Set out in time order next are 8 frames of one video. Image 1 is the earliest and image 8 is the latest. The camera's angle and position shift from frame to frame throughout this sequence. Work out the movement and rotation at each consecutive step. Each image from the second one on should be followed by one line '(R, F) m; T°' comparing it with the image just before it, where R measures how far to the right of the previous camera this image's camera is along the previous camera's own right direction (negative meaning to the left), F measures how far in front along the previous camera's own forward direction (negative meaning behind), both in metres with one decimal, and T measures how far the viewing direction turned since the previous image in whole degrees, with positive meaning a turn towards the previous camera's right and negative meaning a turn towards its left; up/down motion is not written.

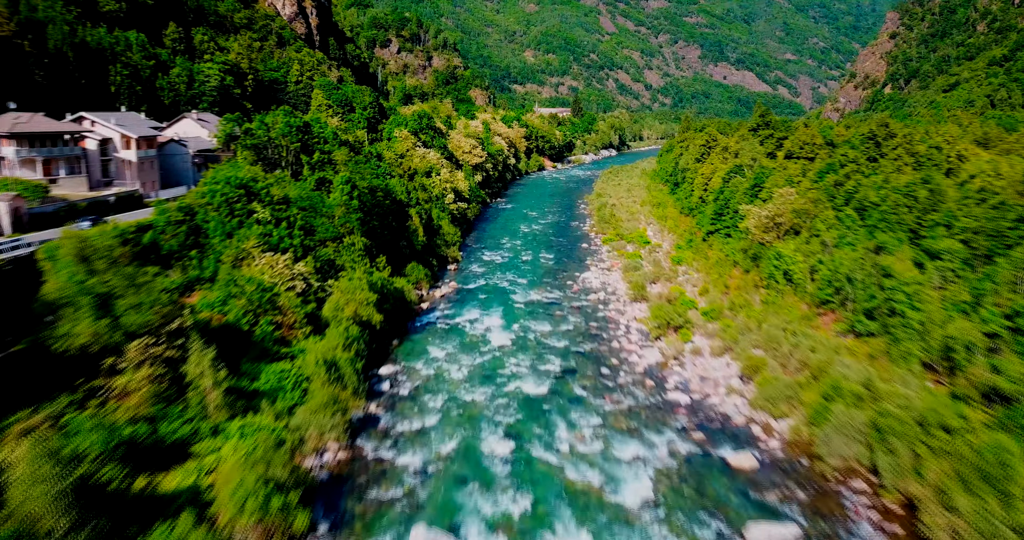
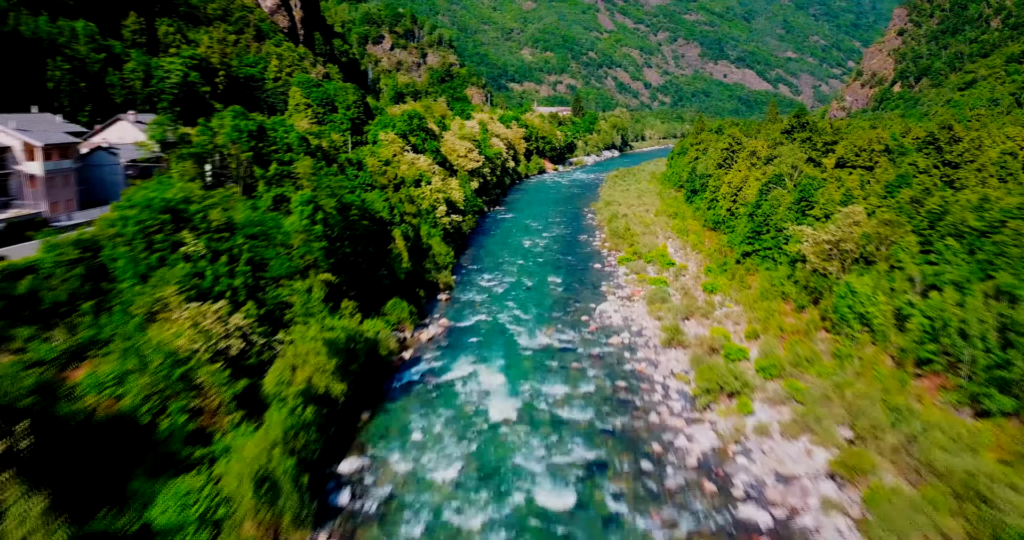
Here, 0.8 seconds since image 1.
(-0.2, +4.9) m; 0°
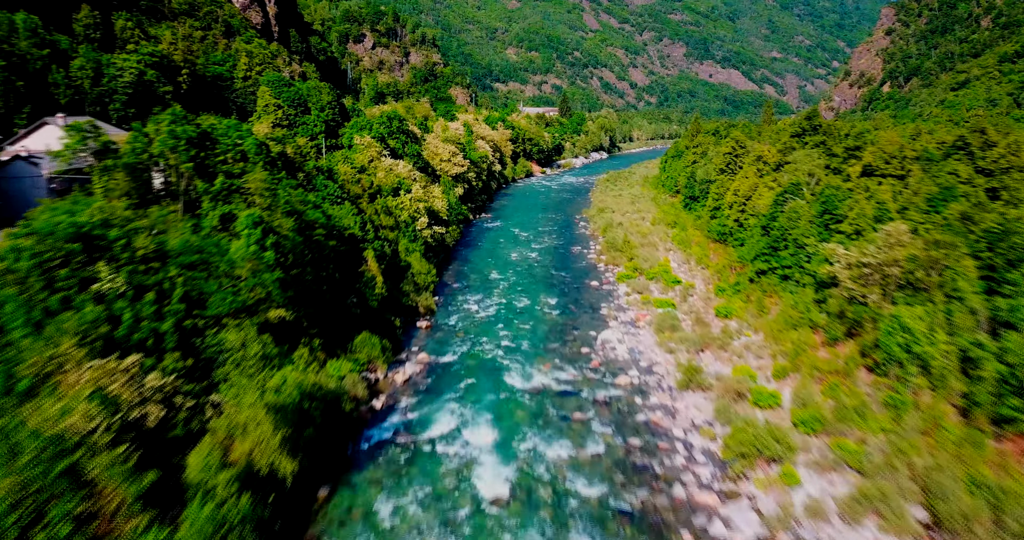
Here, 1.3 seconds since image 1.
(-0.1, +3.1) m; +1°
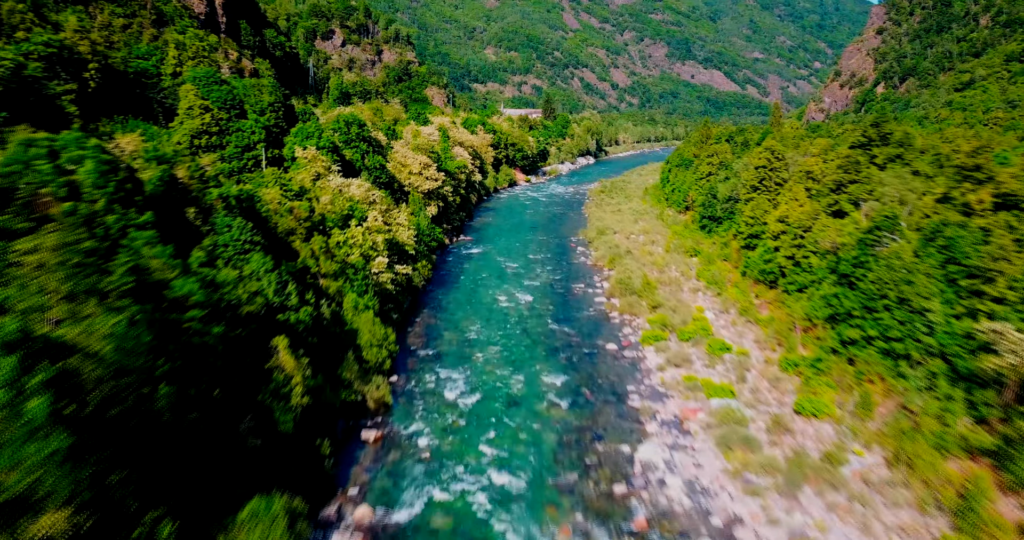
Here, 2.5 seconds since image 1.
(-0.2, +7.5) m; +2°
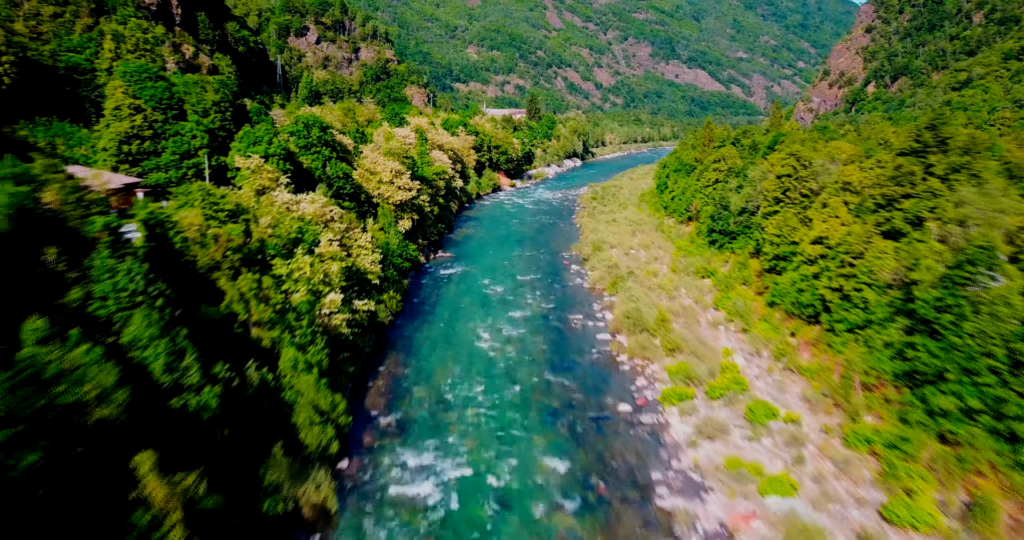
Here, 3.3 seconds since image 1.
(-0.1, +4.5) m; +1°
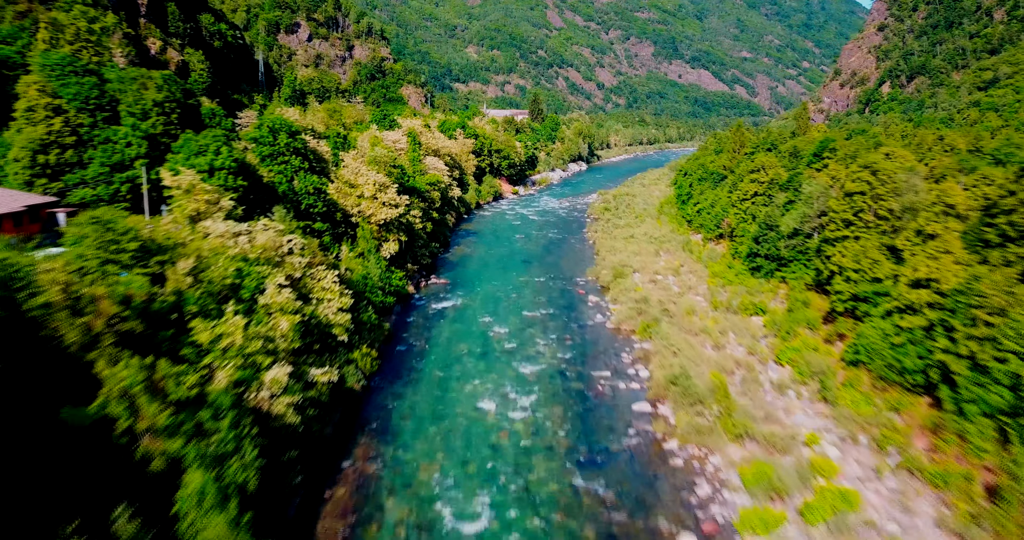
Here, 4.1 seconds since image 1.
(-0.2, +5.2) m; 0°
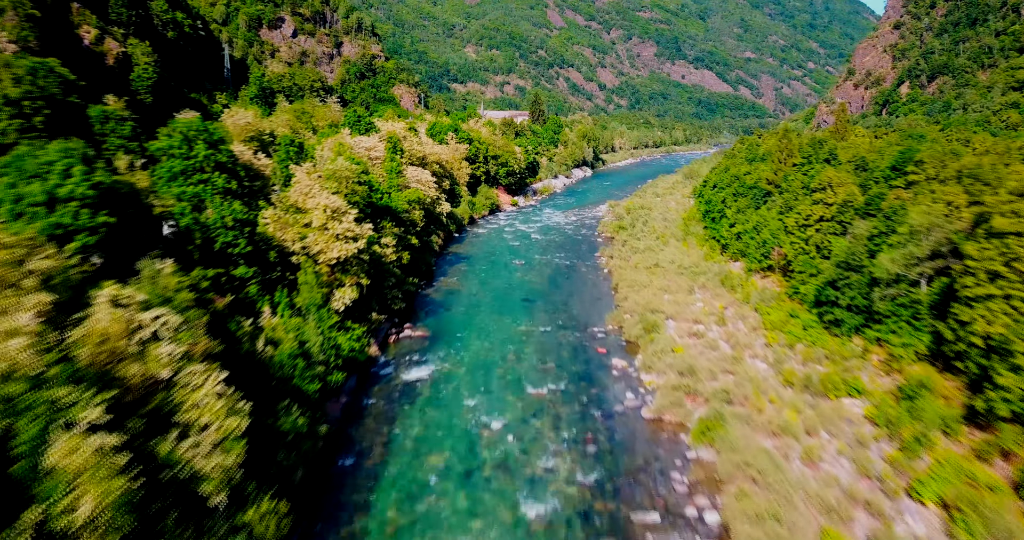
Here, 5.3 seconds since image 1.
(0.0, +6.9) m; 0°
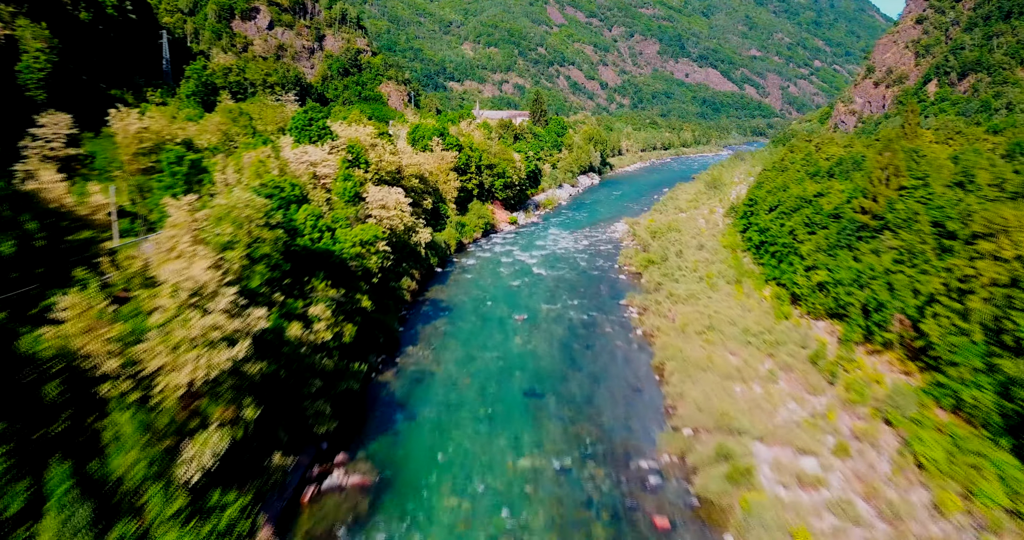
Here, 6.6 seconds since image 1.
(0.0, +8.9) m; 0°
